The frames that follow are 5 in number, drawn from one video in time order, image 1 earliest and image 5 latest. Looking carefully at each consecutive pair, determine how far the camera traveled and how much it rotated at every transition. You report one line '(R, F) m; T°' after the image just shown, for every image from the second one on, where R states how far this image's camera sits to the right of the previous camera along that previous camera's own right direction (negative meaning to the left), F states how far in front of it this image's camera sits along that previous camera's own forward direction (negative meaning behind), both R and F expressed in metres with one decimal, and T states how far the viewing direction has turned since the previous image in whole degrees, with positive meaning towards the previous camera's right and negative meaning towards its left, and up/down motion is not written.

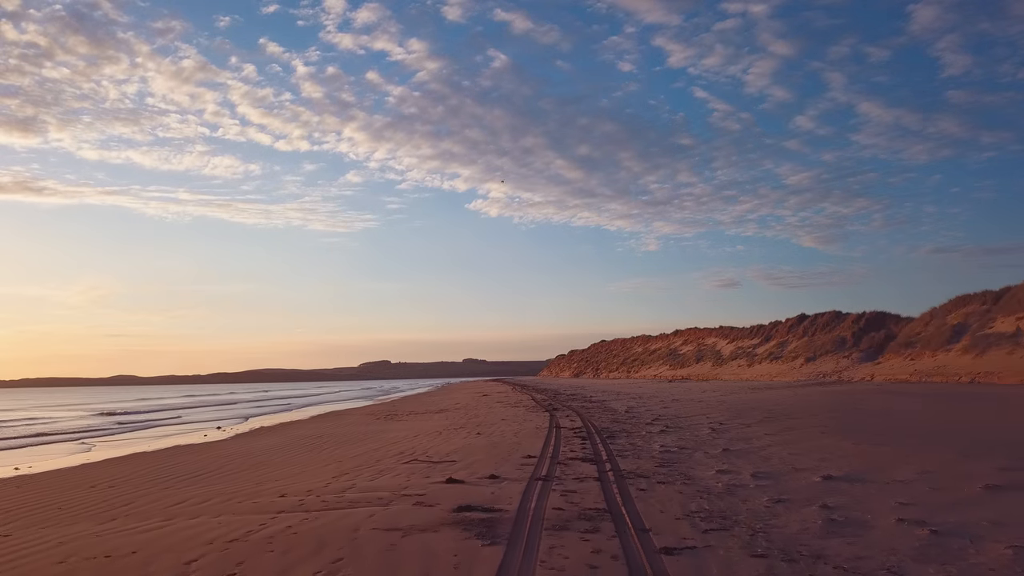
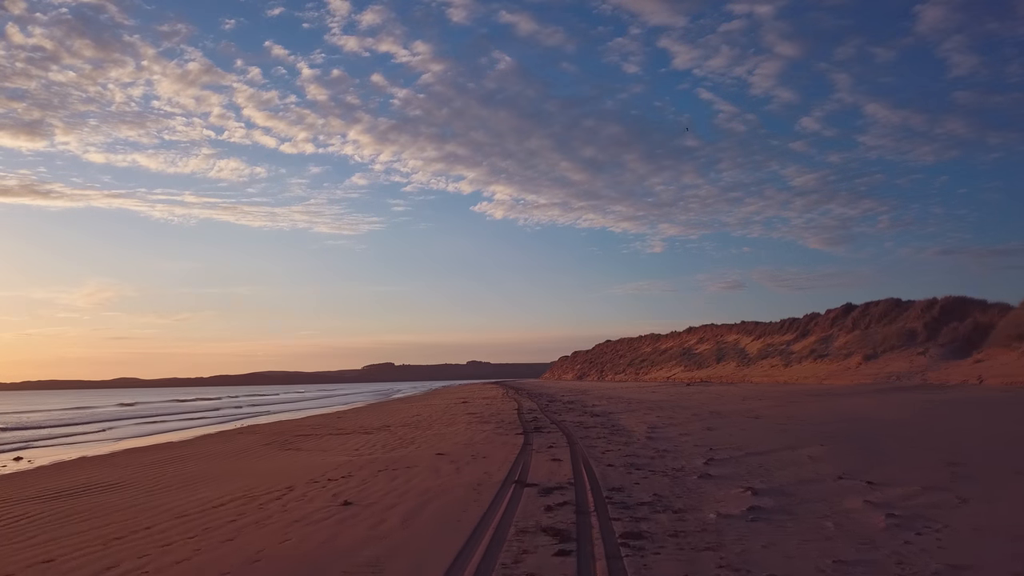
(+1.0, +7.6) m; 0°
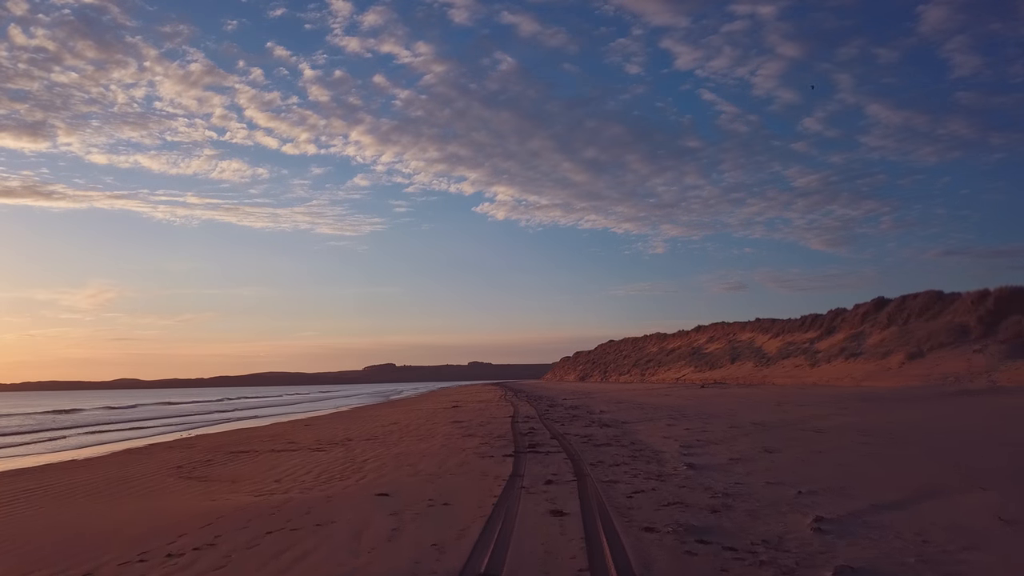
(+0.3, +3.6) m; 0°
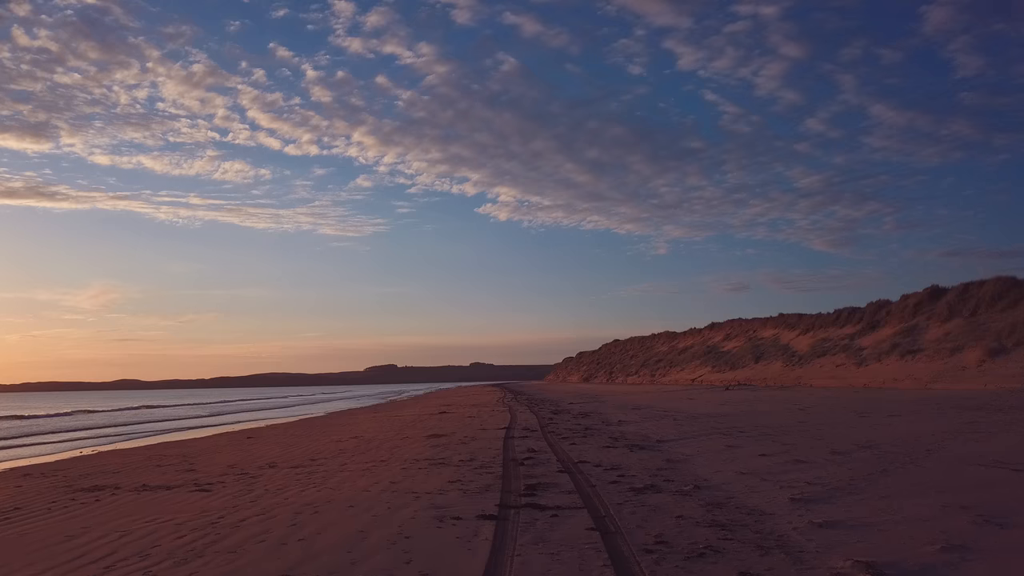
(+0.2, +4.6) m; 0°
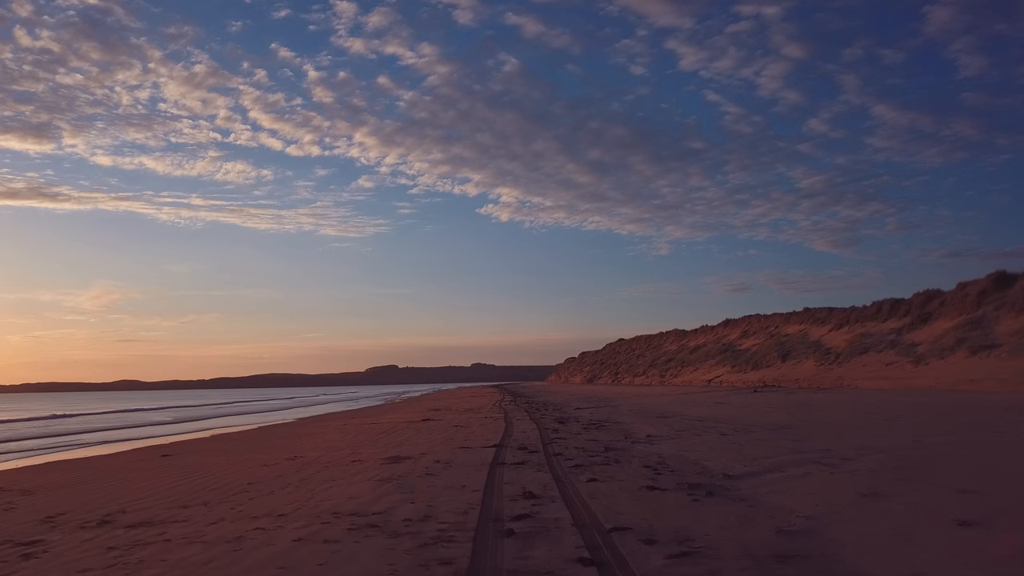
(+0.2, +4.3) m; 0°
